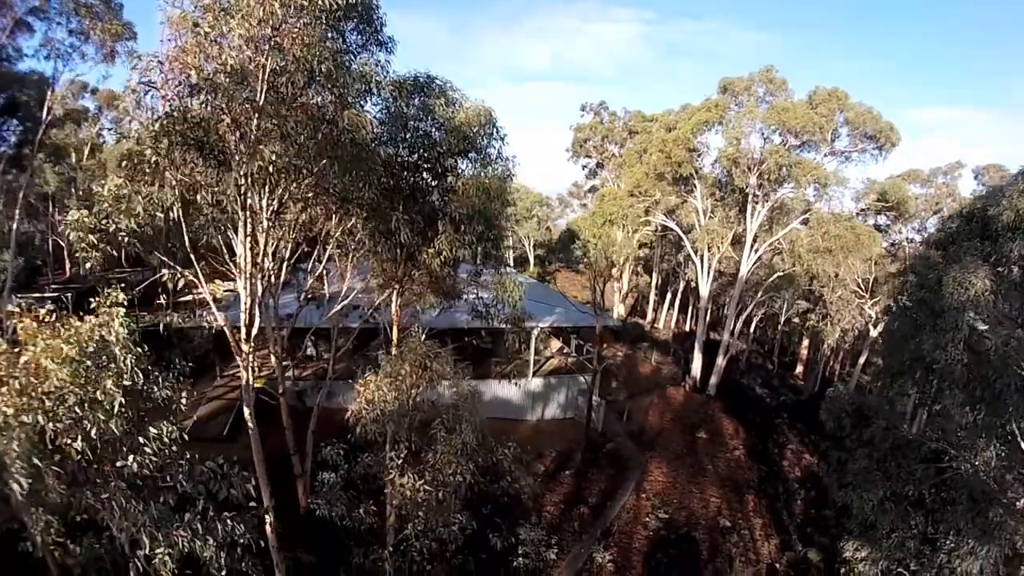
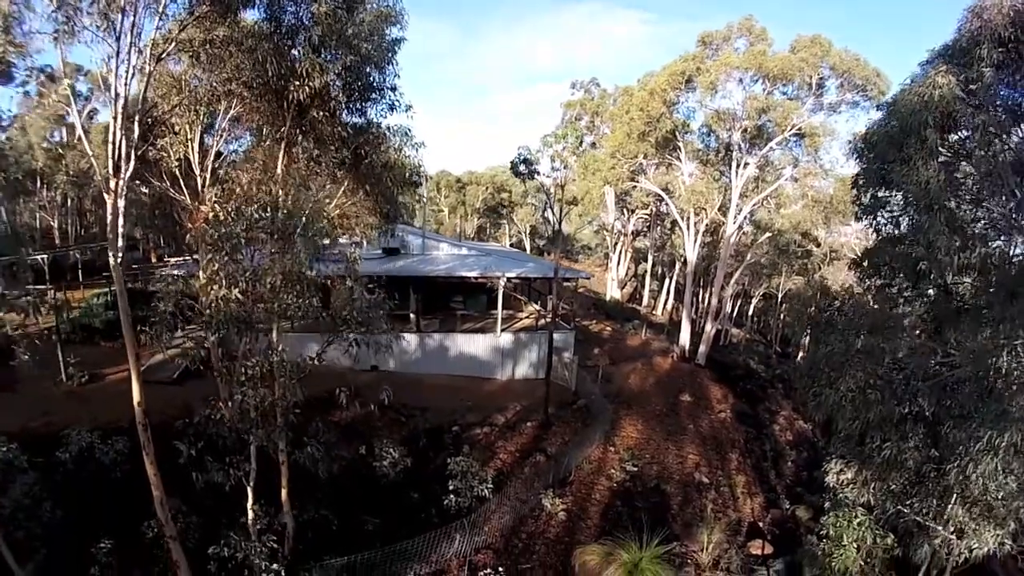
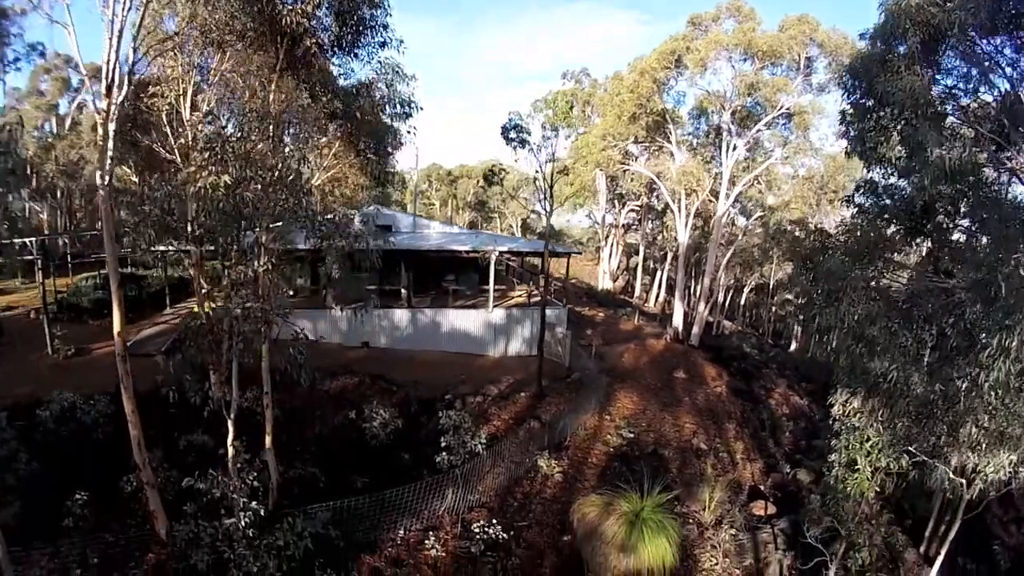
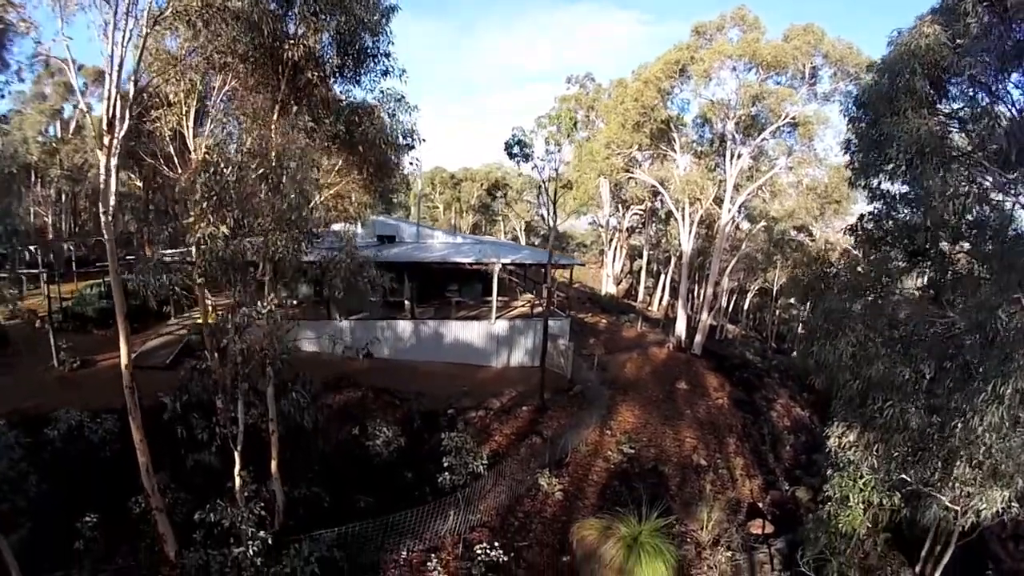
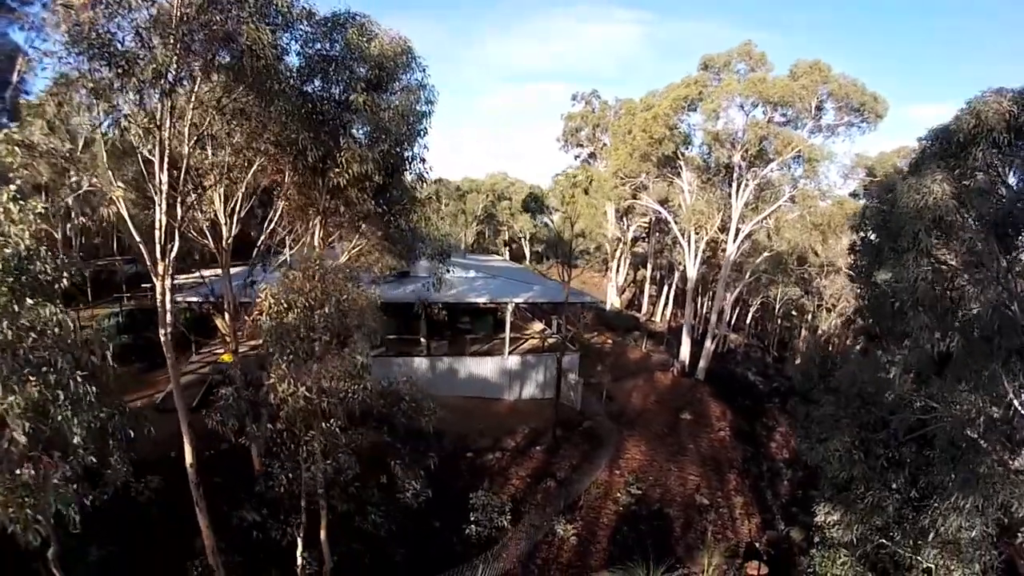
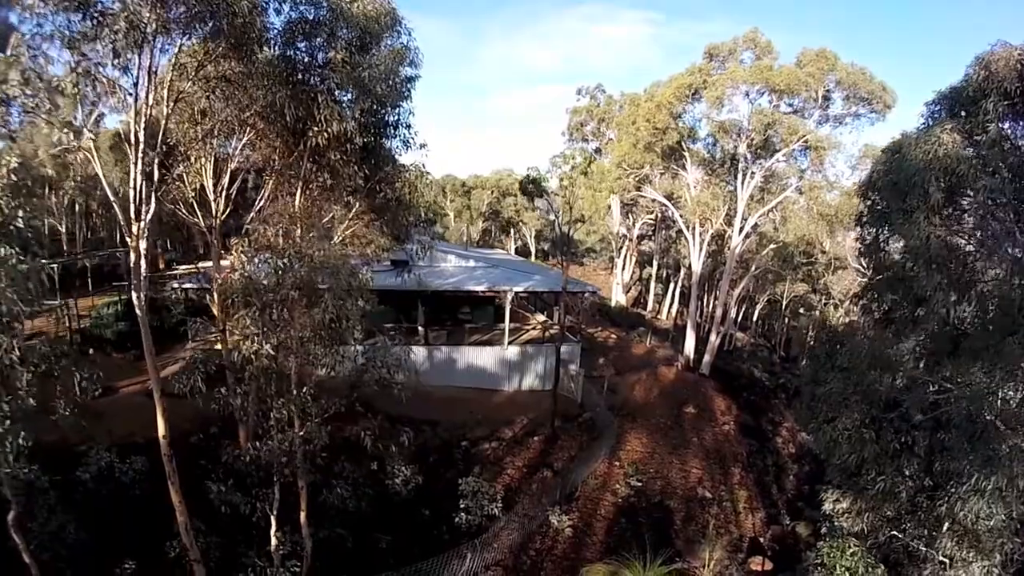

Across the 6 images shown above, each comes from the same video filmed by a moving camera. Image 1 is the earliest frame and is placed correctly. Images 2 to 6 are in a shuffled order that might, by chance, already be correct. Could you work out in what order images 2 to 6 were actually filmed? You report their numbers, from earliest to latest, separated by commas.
5, 6, 2, 4, 3
